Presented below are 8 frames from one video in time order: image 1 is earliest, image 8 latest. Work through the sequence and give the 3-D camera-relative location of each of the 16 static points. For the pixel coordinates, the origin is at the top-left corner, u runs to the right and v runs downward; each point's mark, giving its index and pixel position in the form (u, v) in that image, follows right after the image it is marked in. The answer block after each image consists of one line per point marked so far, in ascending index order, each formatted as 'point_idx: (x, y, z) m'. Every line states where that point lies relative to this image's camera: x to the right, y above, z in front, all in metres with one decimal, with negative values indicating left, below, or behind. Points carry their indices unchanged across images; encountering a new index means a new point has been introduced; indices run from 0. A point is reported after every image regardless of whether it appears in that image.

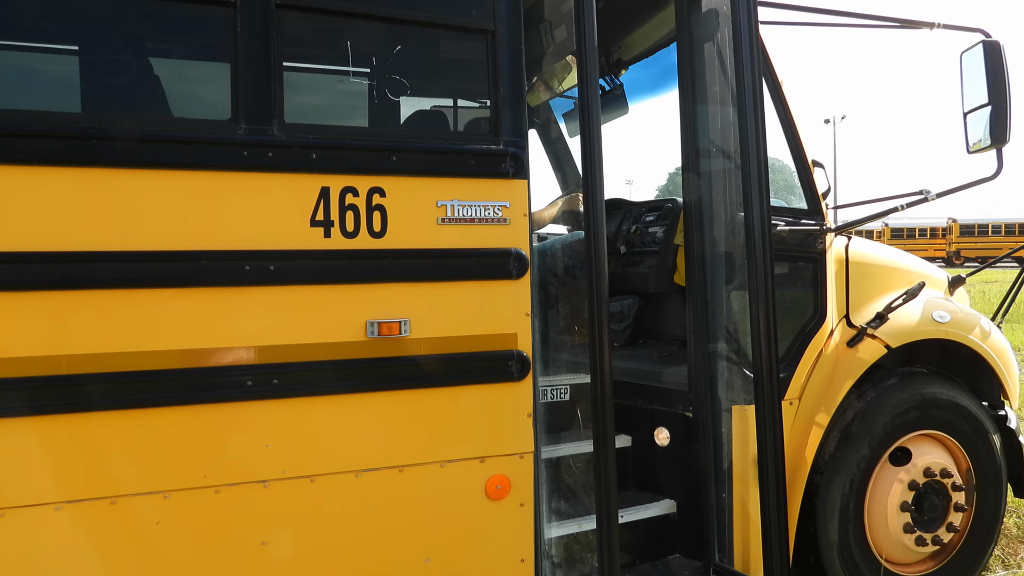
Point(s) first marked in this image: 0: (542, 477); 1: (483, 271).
0: (+0.1, -0.6, +2.2) m
1: (-0.1, +0.1, +2.1) m
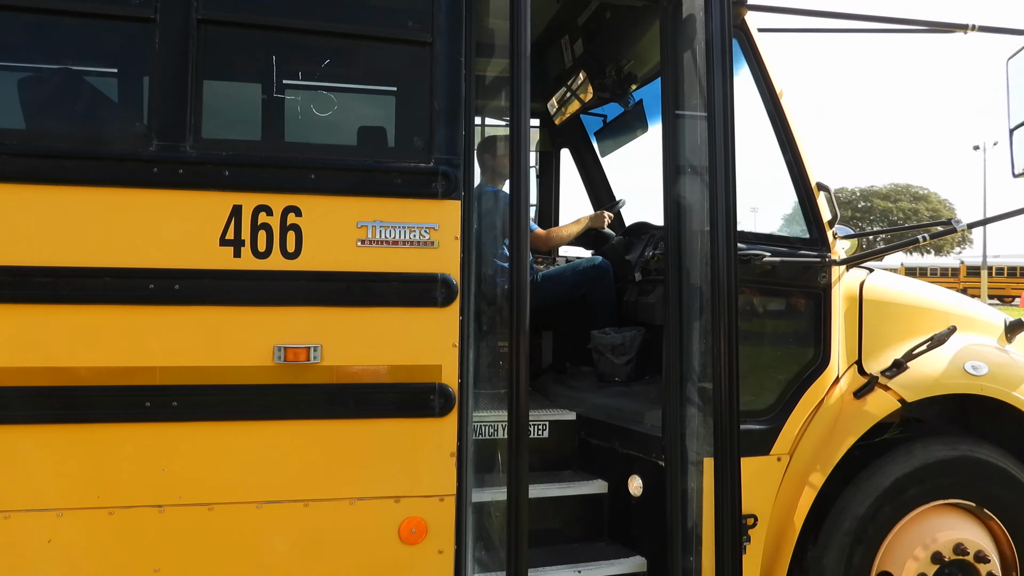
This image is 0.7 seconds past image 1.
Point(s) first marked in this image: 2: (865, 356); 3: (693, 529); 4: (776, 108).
0: (-0.1, -0.7, +2.0) m
1: (-0.3, 0.0, +2.0) m
2: (+1.3, -0.2, +2.4) m
3: (+0.6, -0.8, +2.2) m
4: (+0.9, +0.7, +2.4) m
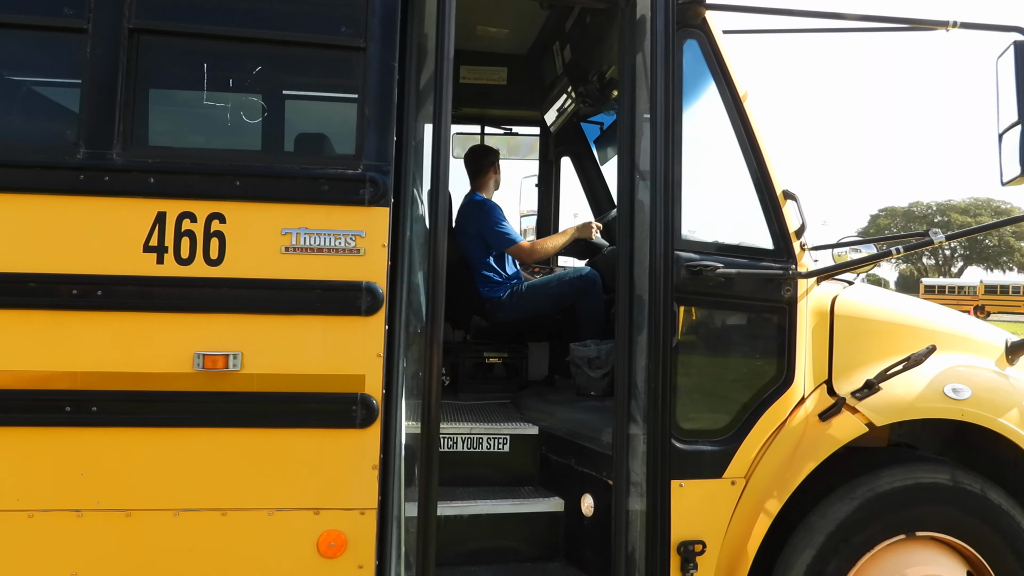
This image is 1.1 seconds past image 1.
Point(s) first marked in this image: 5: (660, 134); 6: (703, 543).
0: (-0.4, -0.7, +2.0) m
1: (-0.5, -0.1, +1.9) m
2: (+1.1, -0.3, +2.3) m
3: (+0.4, -0.8, +2.1) m
4: (+0.7, +0.6, +2.3) m
5: (+0.5, +0.5, +2.2) m
6: (+0.6, -0.8, +2.1) m
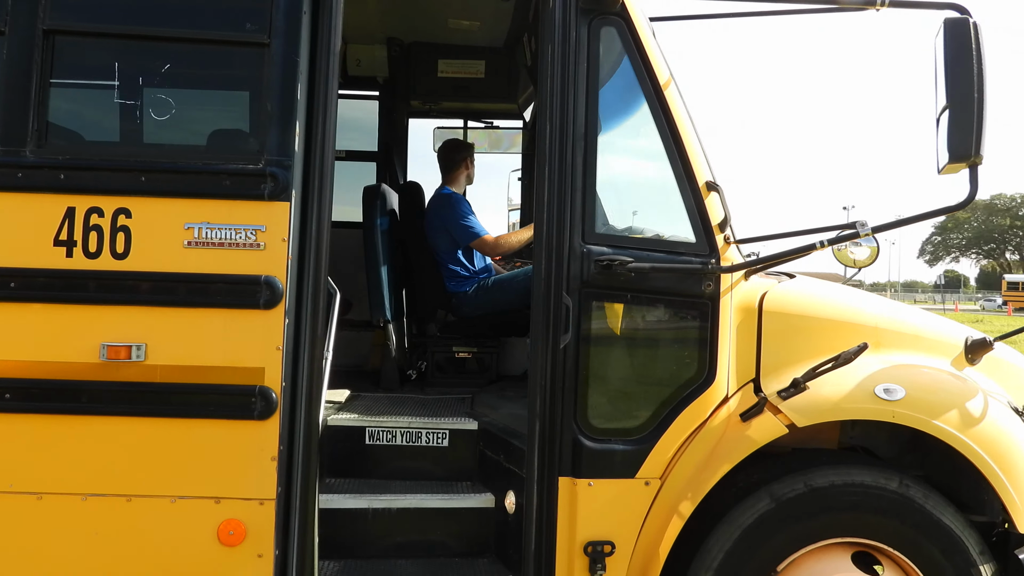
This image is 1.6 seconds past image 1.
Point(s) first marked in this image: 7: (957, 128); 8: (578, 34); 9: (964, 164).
0: (-0.7, -0.7, +2.0) m
1: (-0.8, 0.0, +2.0) m
2: (+0.8, -0.3, +2.2) m
3: (+0.1, -0.8, +2.1) m
4: (+0.5, +0.6, +2.2) m
5: (+0.2, +0.5, +2.1) m
6: (+0.3, -0.8, +2.1) m
7: (+1.2, +0.4, +1.9) m
8: (+0.2, +0.8, +2.1) m
9: (+1.3, +0.3, +1.9) m
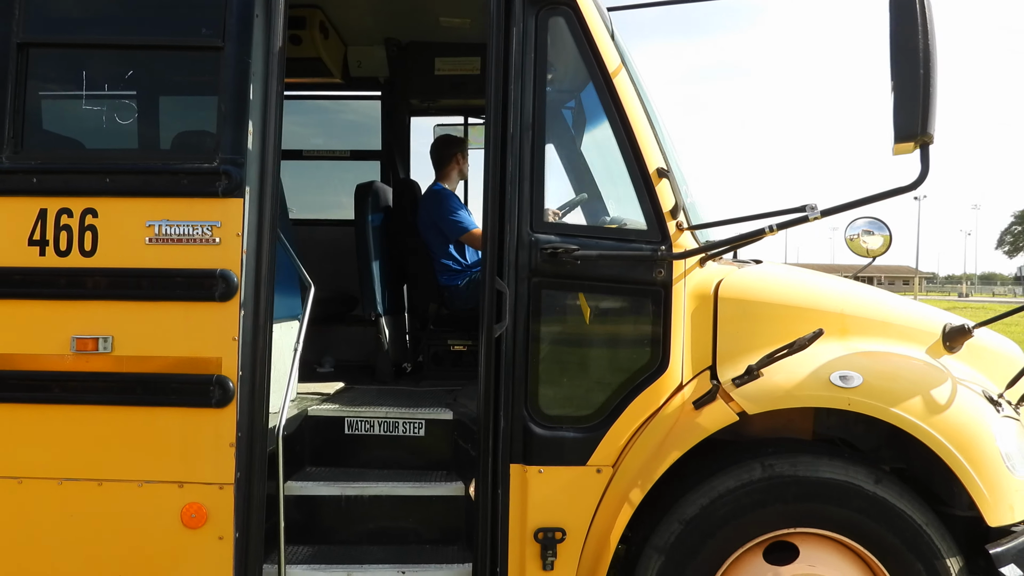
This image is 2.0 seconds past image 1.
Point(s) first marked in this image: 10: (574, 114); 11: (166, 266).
0: (-0.8, -0.7, +2.1) m
1: (-1.0, 0.0, +2.1) m
2: (+0.7, -0.2, +2.2) m
3: (-0.1, -0.8, +2.1) m
4: (+0.3, +0.7, +2.2) m
5: (0.0, +0.5, +2.1) m
6: (+0.2, -0.8, +2.1) m
7: (+1.1, +0.5, +1.8) m
8: (0.0, +0.8, +2.2) m
9: (+1.1, +0.4, +1.8) m
10: (+0.2, +0.6, +2.2) m
11: (-1.1, +0.1, +2.1) m
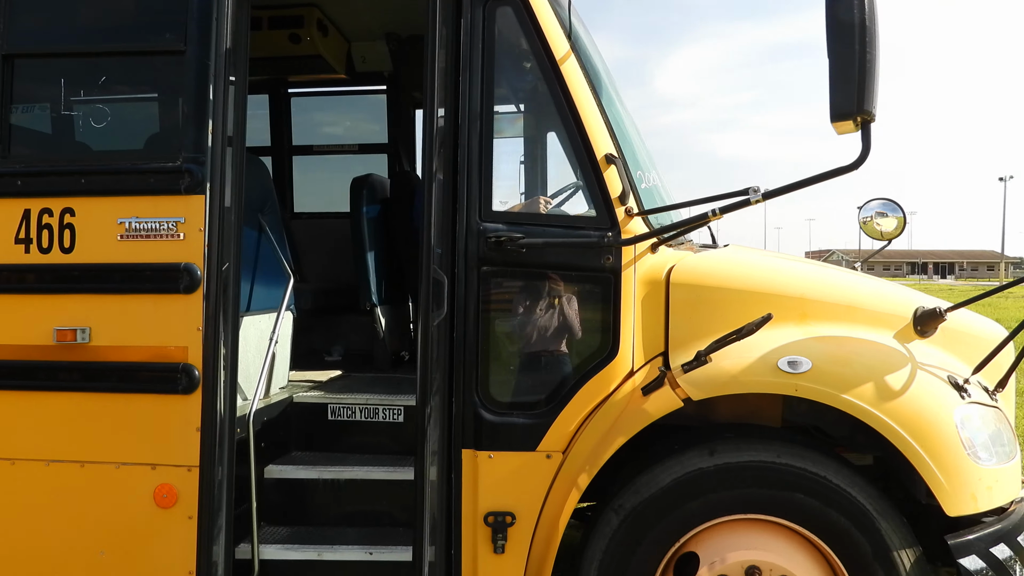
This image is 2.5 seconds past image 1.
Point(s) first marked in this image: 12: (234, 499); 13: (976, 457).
0: (-1.0, -0.7, +2.2) m
1: (-1.2, 0.0, +2.2) m
2: (+0.5, -0.2, +2.1) m
3: (-0.2, -0.7, +2.2) m
4: (+0.1, +0.7, +2.2) m
5: (-0.2, +0.6, +2.2) m
6: (0.0, -0.7, +2.1) m
7: (+0.9, +0.5, +1.8) m
8: (-0.1, +0.9, +2.2) m
9: (+0.9, +0.4, +1.8) m
10: (0.0, +0.6, +2.2) m
11: (-1.2, +0.1, +2.2) m
12: (-0.9, -0.7, +2.3) m
13: (+1.4, -0.5, +2.0) m
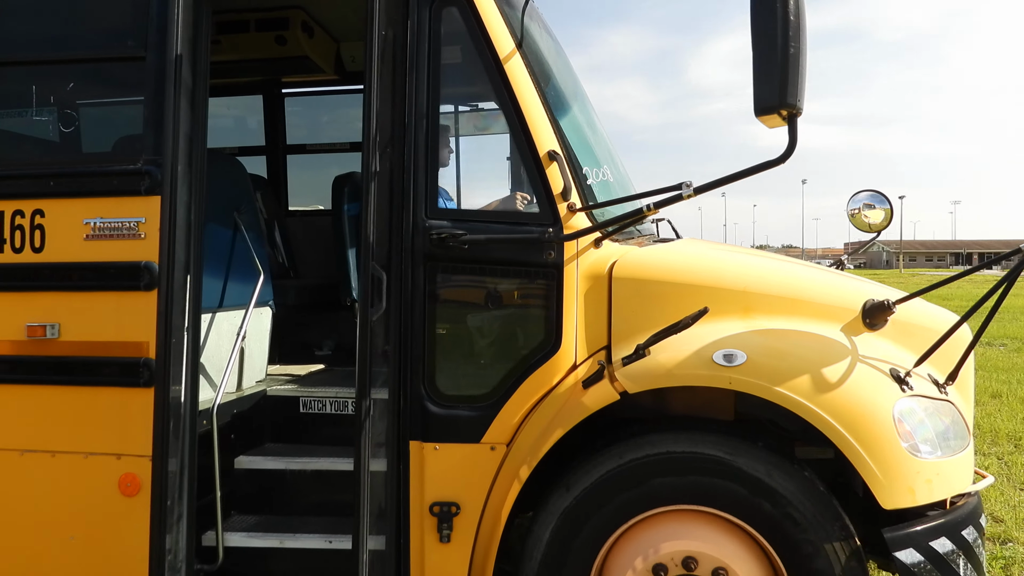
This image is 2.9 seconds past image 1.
0: (-1.1, -0.7, +2.3) m
1: (-1.3, 0.0, +2.3) m
2: (+0.3, -0.2, +2.2) m
3: (-0.4, -0.7, +2.2) m
4: (-0.1, +0.7, +2.2) m
5: (-0.3, +0.6, +2.2) m
6: (-0.2, -0.7, +2.2) m
7: (+0.7, +0.6, +1.8) m
8: (-0.3, +0.9, +2.2) m
9: (+0.7, +0.5, +1.8) m
10: (-0.1, +0.6, +2.2) m
11: (-1.4, +0.1, +2.3) m
12: (-1.1, -0.7, +2.4) m
13: (+1.2, -0.5, +2.0) m
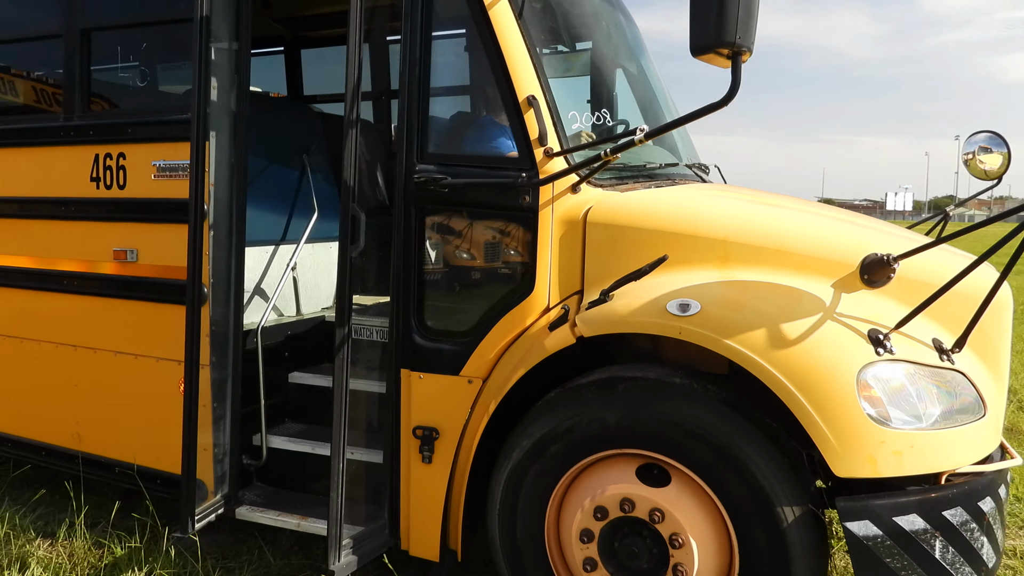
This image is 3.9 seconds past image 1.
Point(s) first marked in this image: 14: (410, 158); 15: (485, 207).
0: (-1.2, -0.4, +2.7) m
1: (-1.3, +0.3, +2.7) m
2: (+0.2, 0.0, +2.2) m
3: (-0.5, -0.5, +2.5) m
4: (-0.1, +0.9, +2.3) m
5: (-0.4, +0.8, +2.3) m
6: (-0.3, -0.5, +2.4) m
7: (+0.5, +0.7, +1.7) m
8: (-0.3, +1.1, +2.3) m
9: (+0.5, +0.6, +1.7) m
10: (-0.2, +0.8, +2.3) m
11: (-1.4, +0.4, +2.7) m
12: (-1.1, -0.4, +2.8) m
13: (+1.0, -0.4, +1.8) m
14: (-0.4, +0.5, +2.3) m
15: (-0.1, +0.3, +2.3) m
